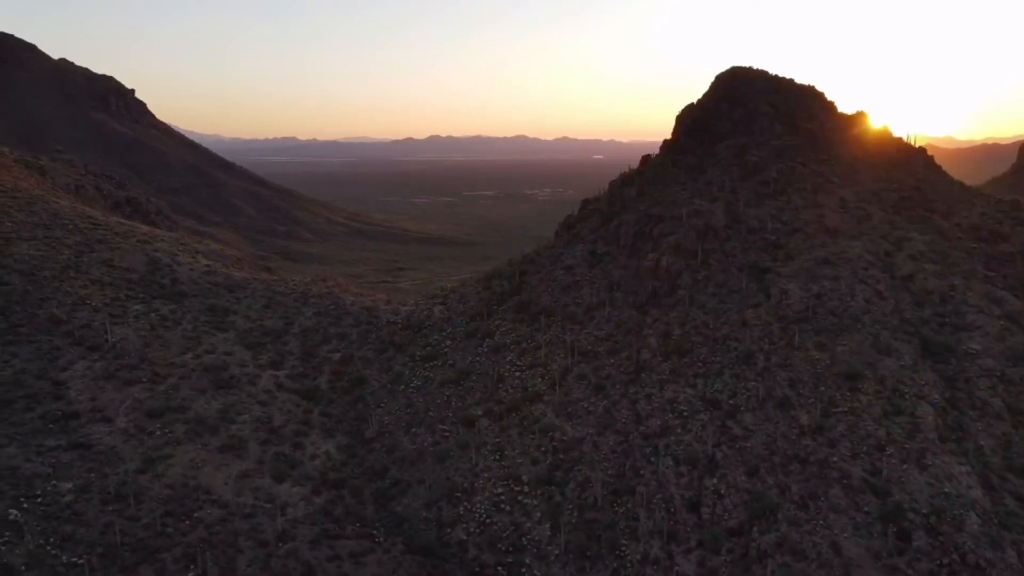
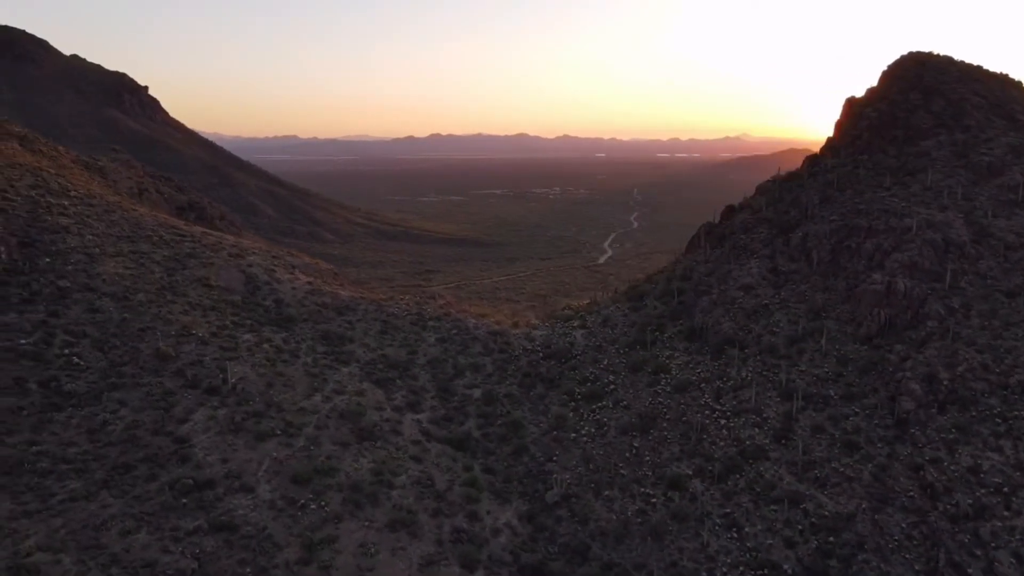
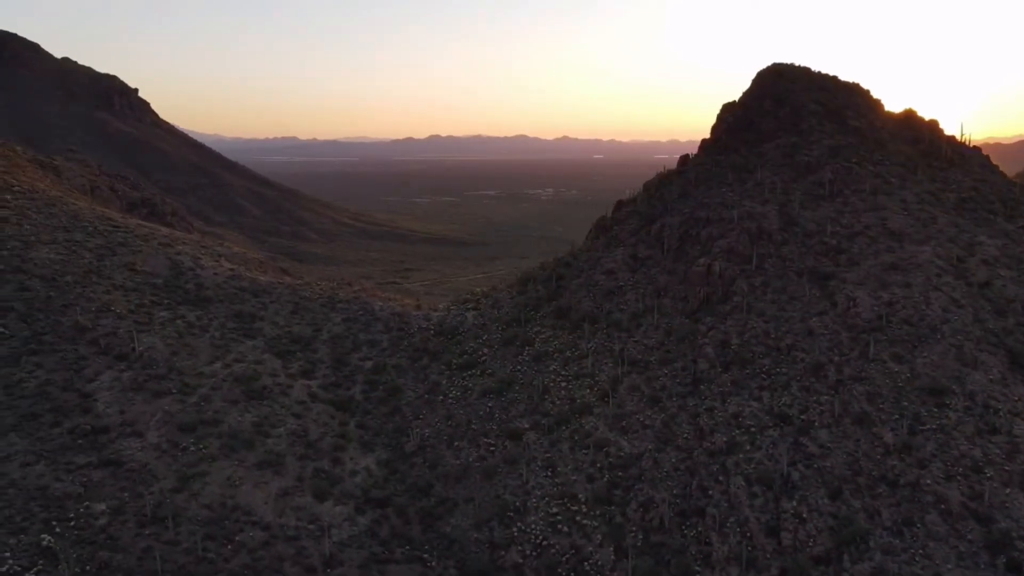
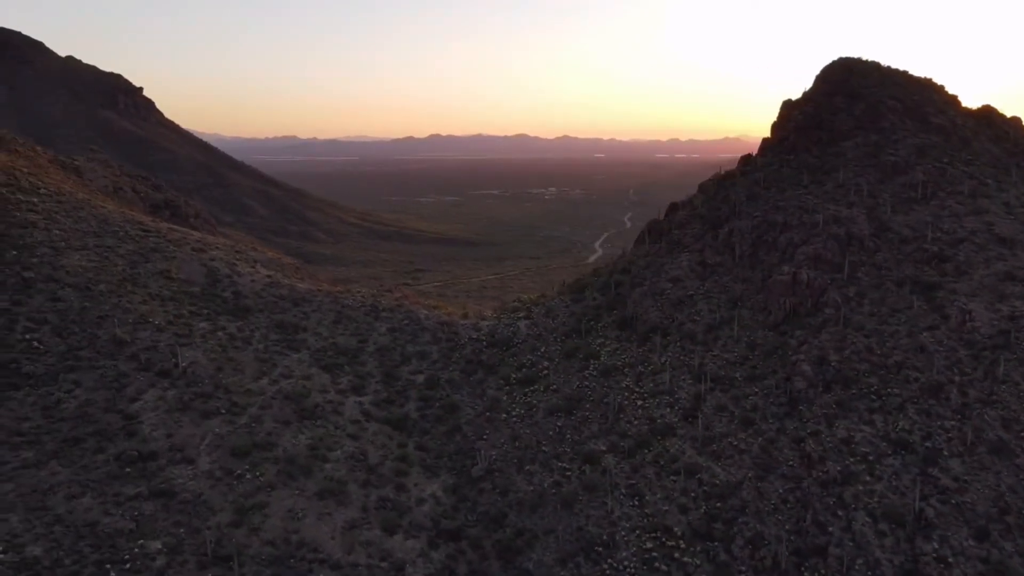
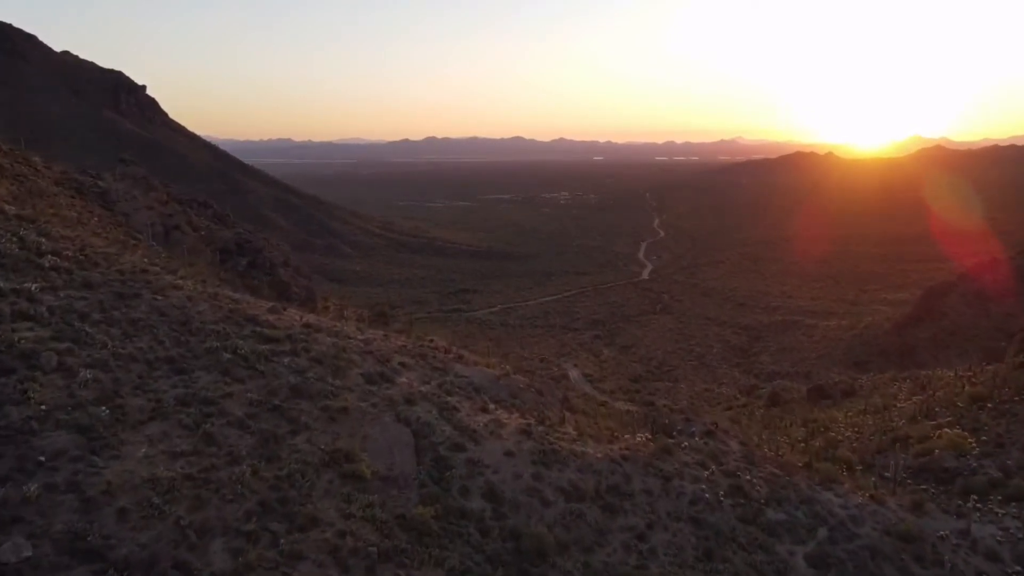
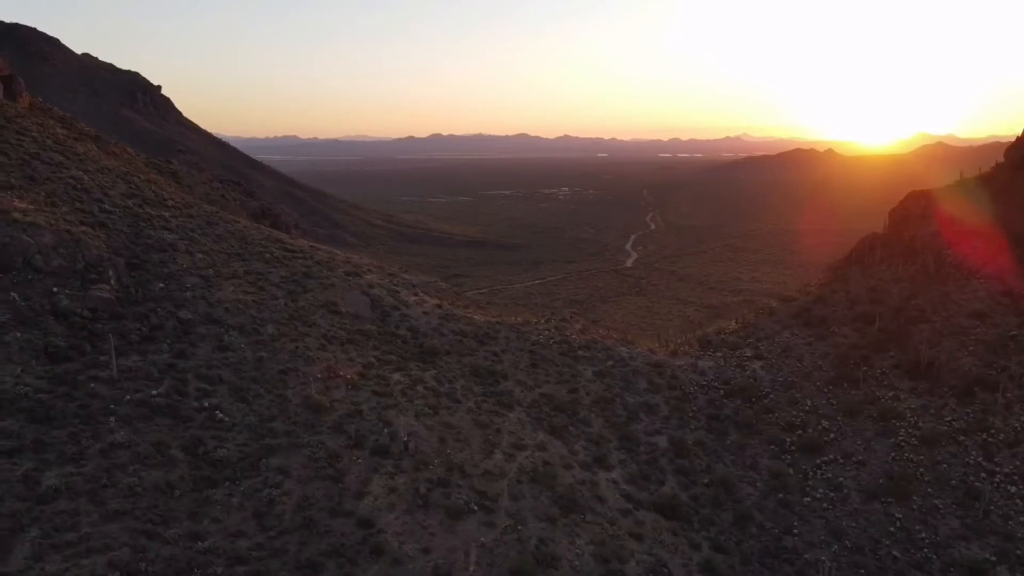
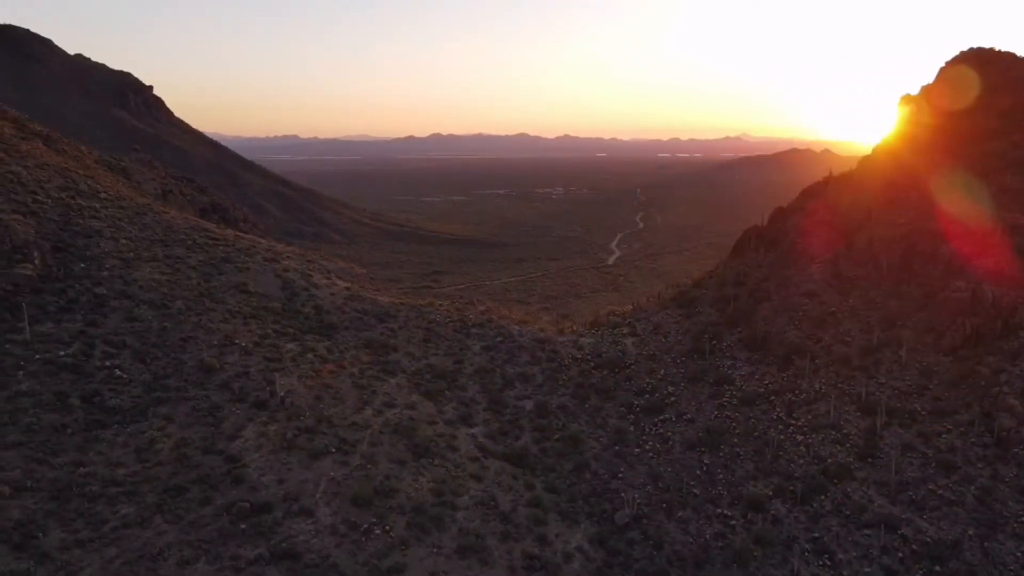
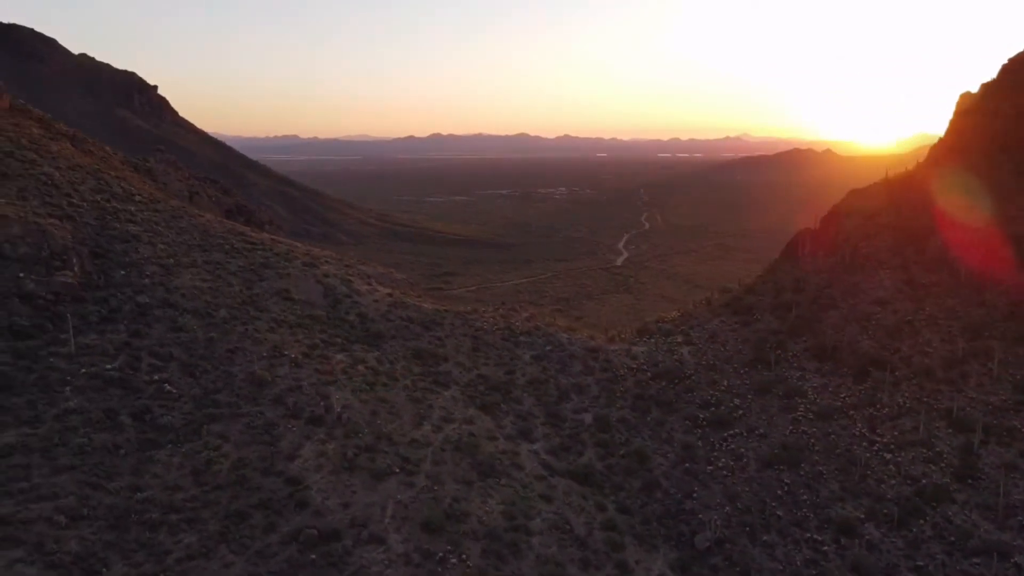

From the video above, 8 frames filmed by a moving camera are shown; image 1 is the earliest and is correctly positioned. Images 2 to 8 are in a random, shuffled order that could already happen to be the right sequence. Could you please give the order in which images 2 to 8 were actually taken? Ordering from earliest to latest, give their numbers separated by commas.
3, 4, 2, 7, 8, 6, 5
